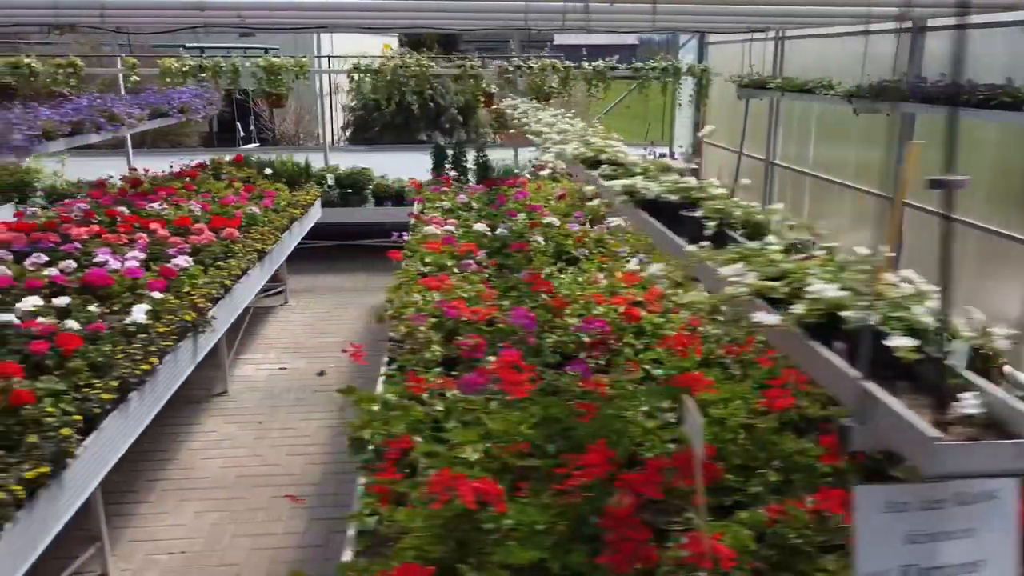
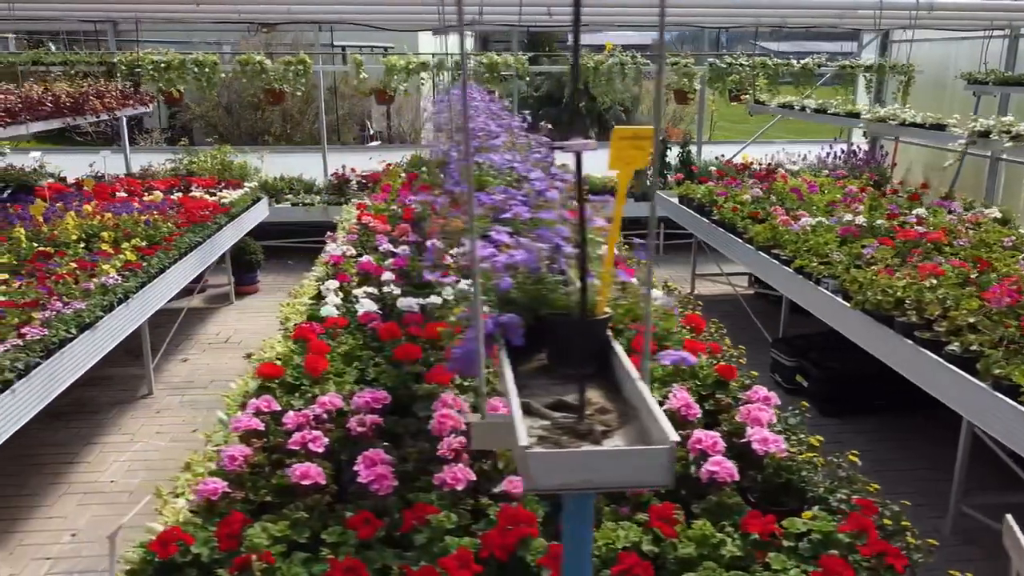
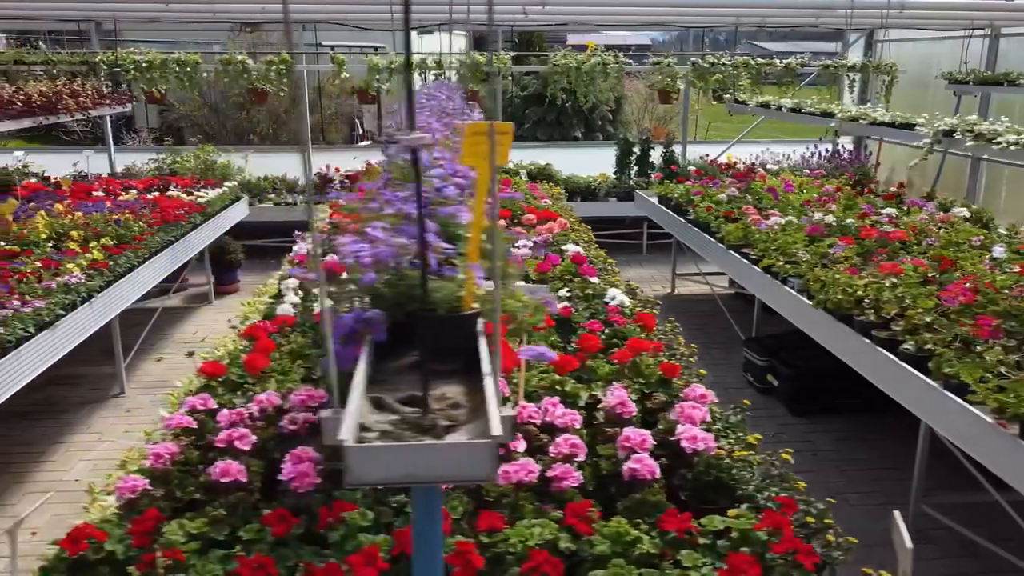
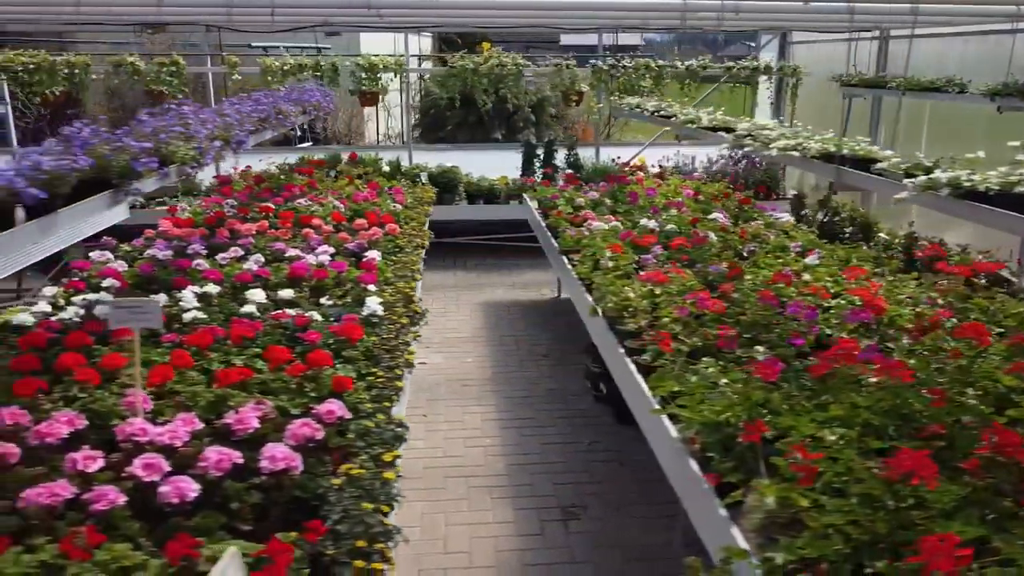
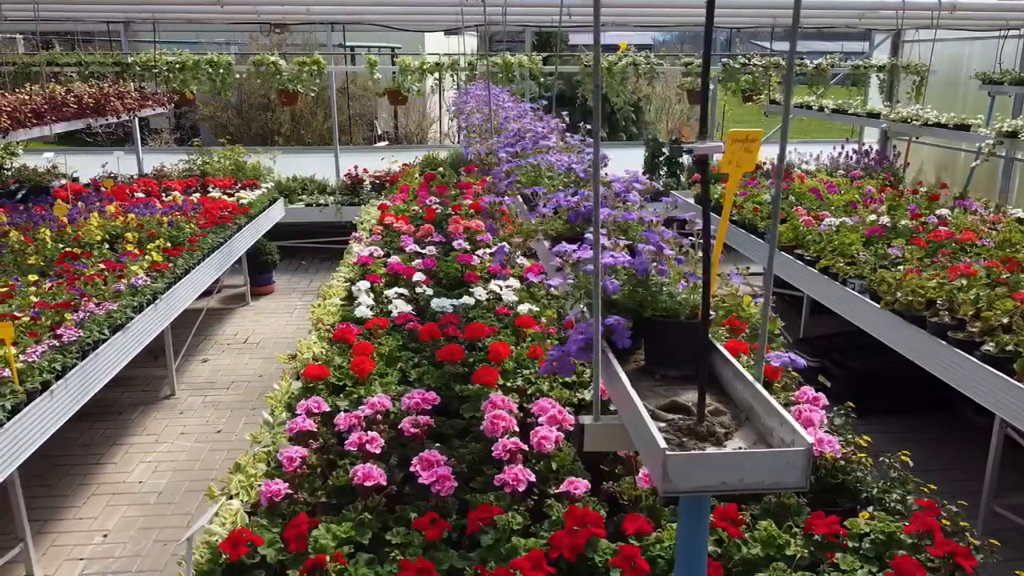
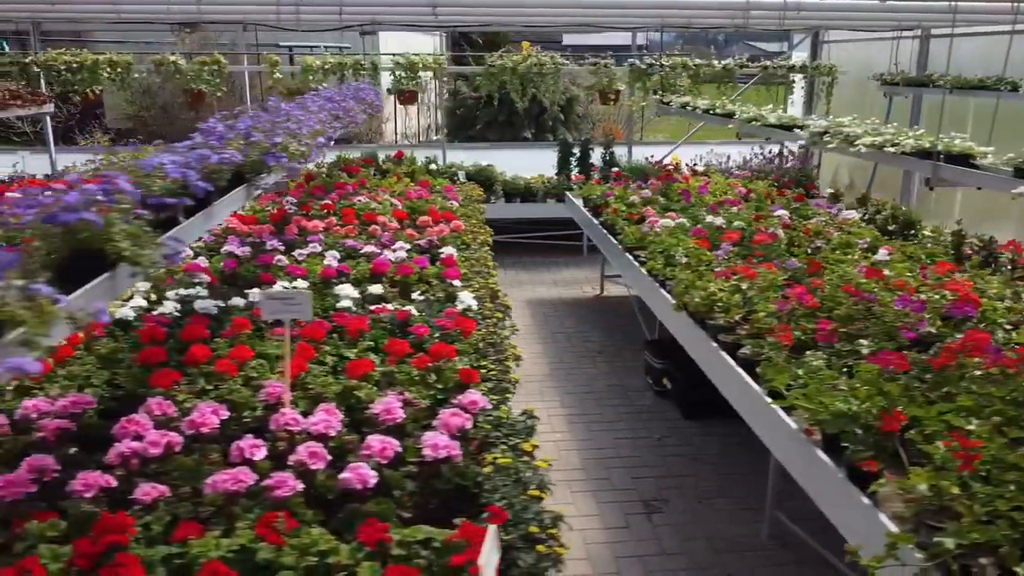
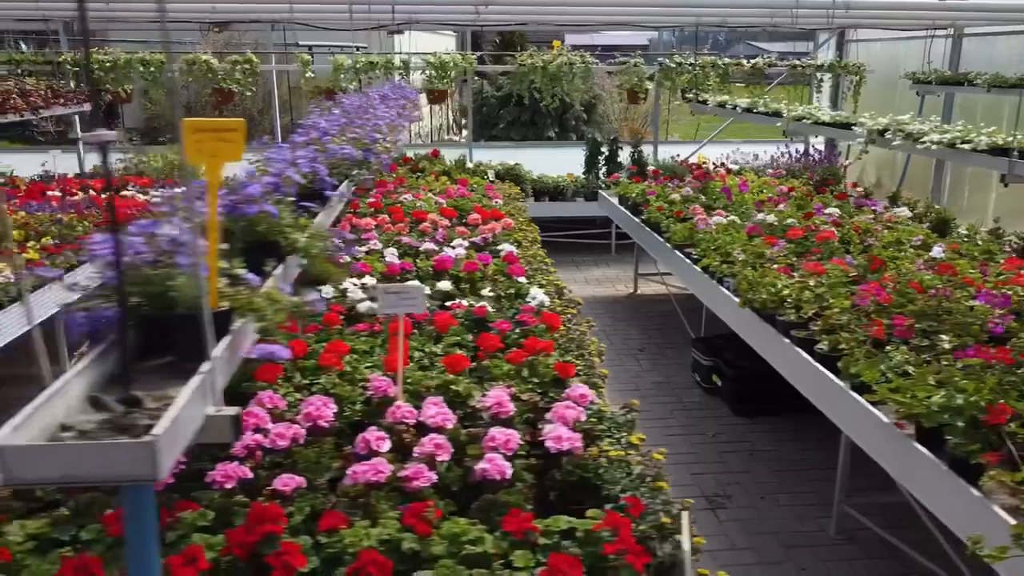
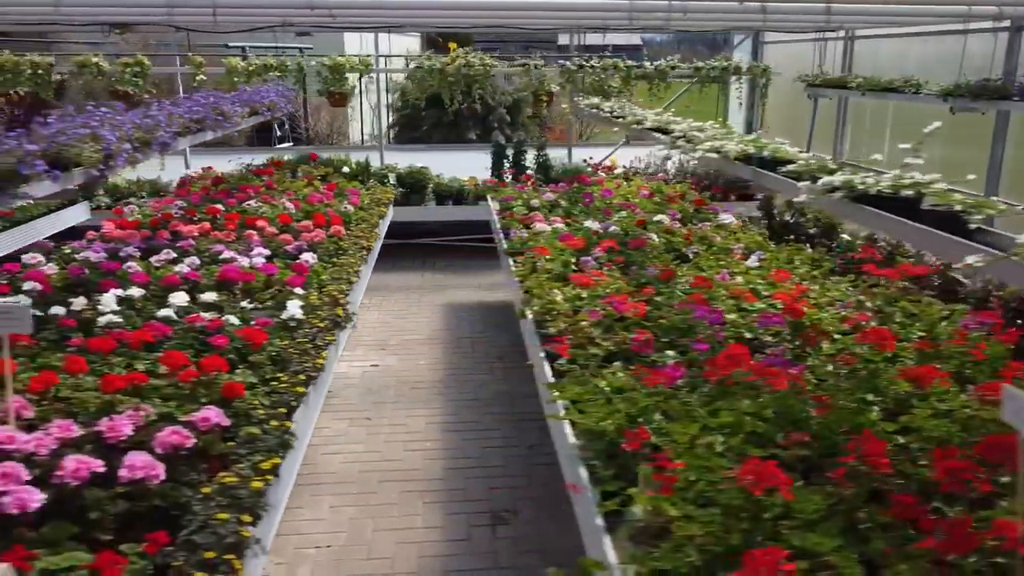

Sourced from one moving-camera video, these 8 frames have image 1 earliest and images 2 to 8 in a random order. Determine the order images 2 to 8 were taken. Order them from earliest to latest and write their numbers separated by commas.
8, 4, 6, 7, 3, 2, 5
